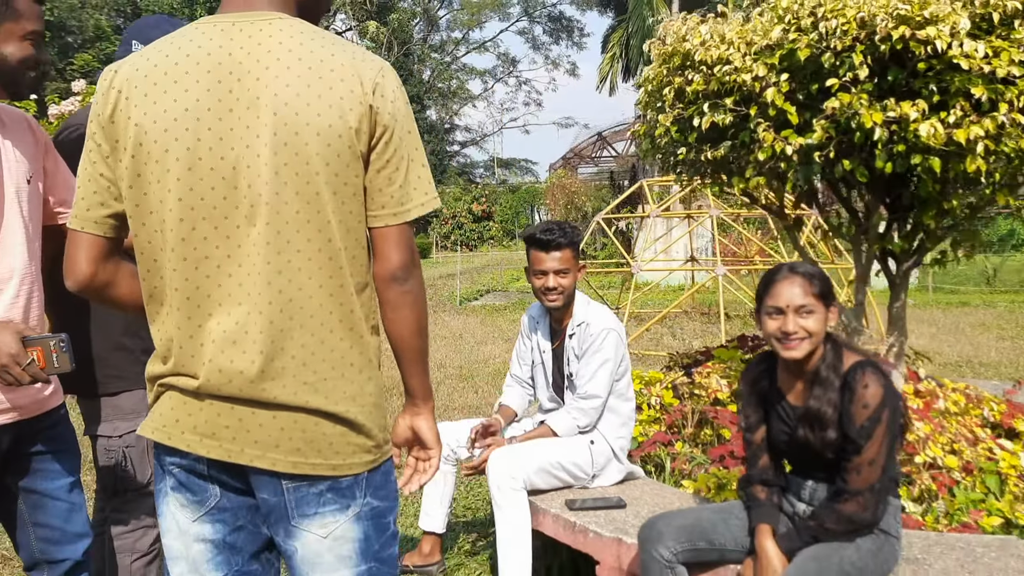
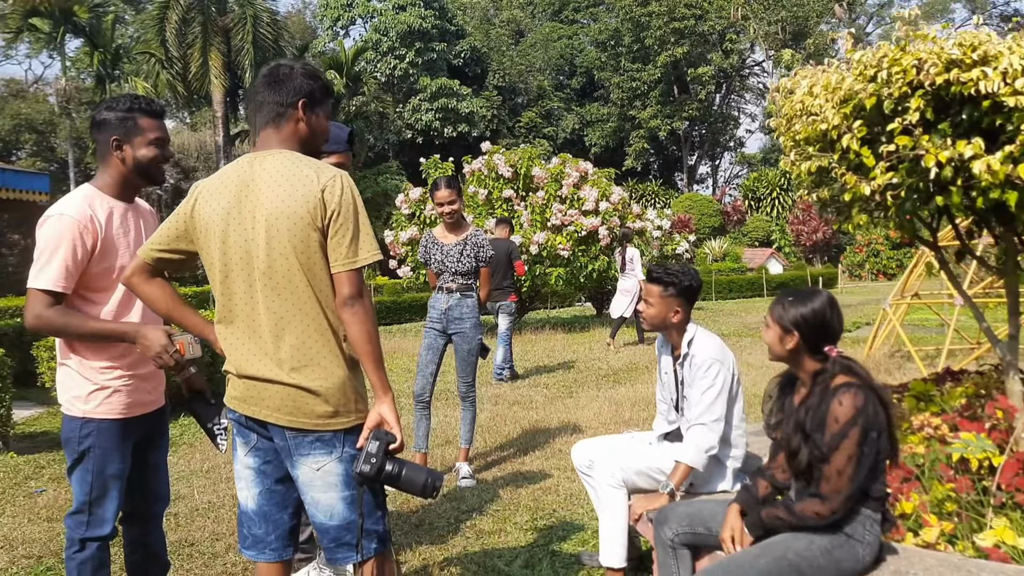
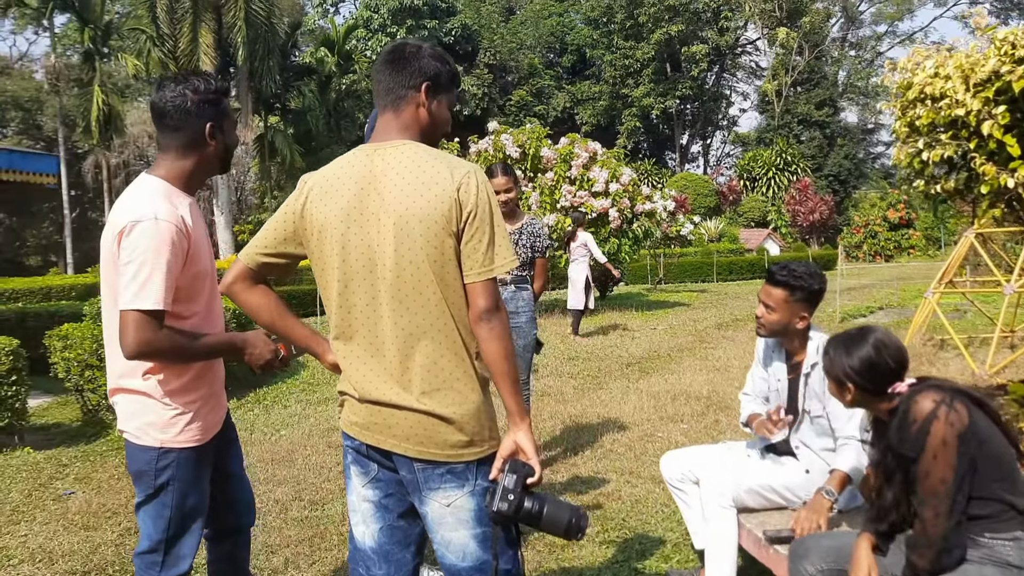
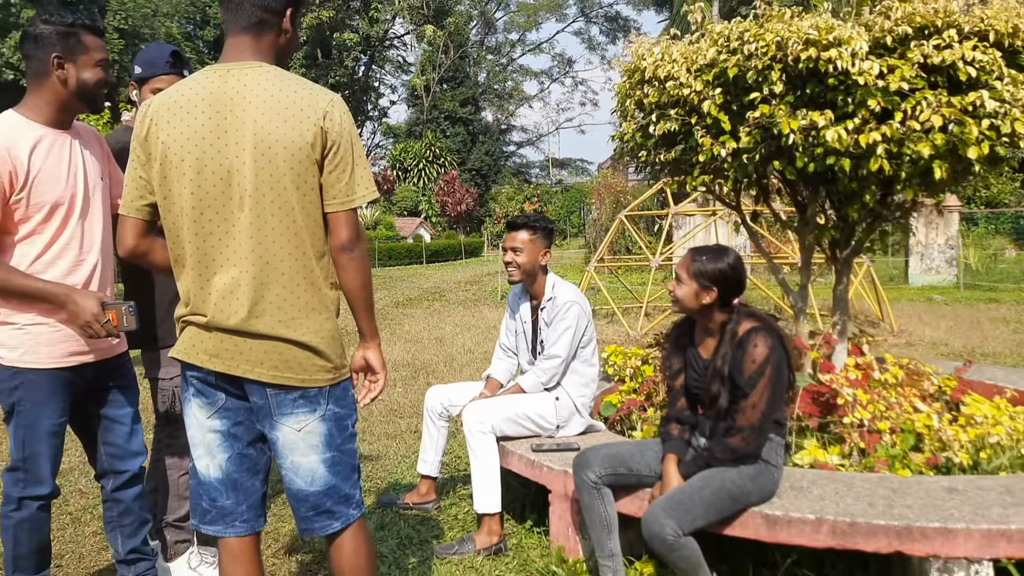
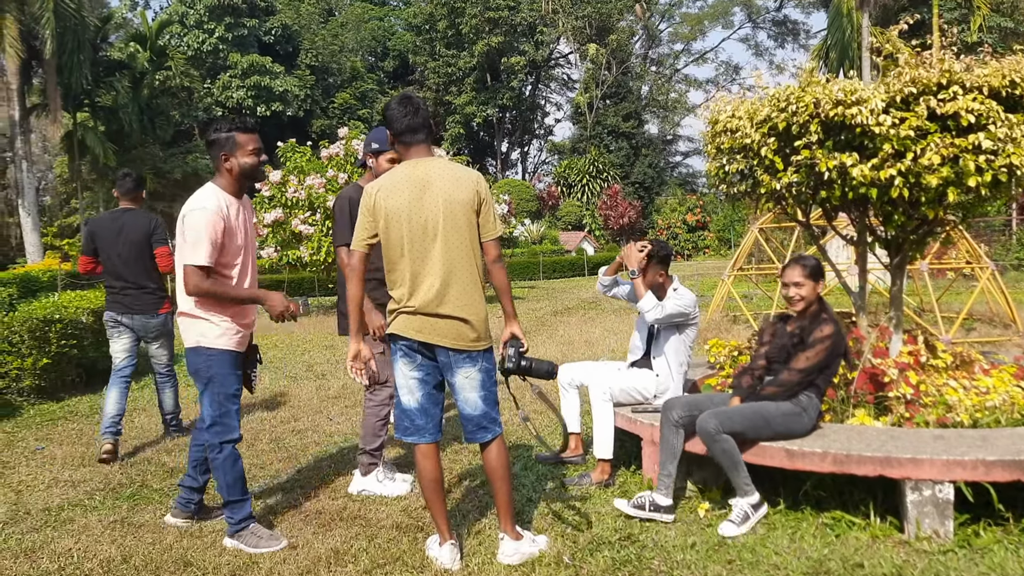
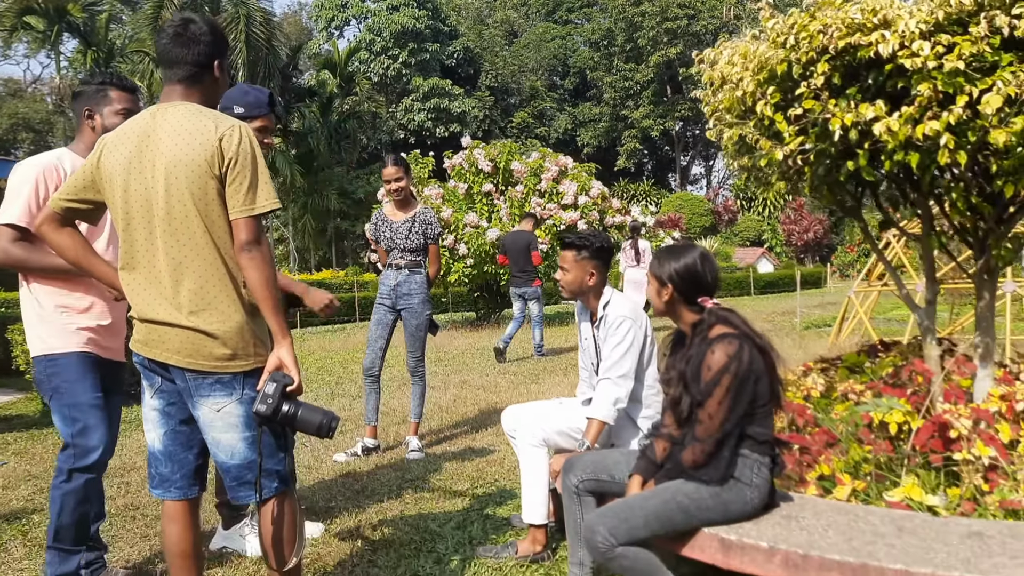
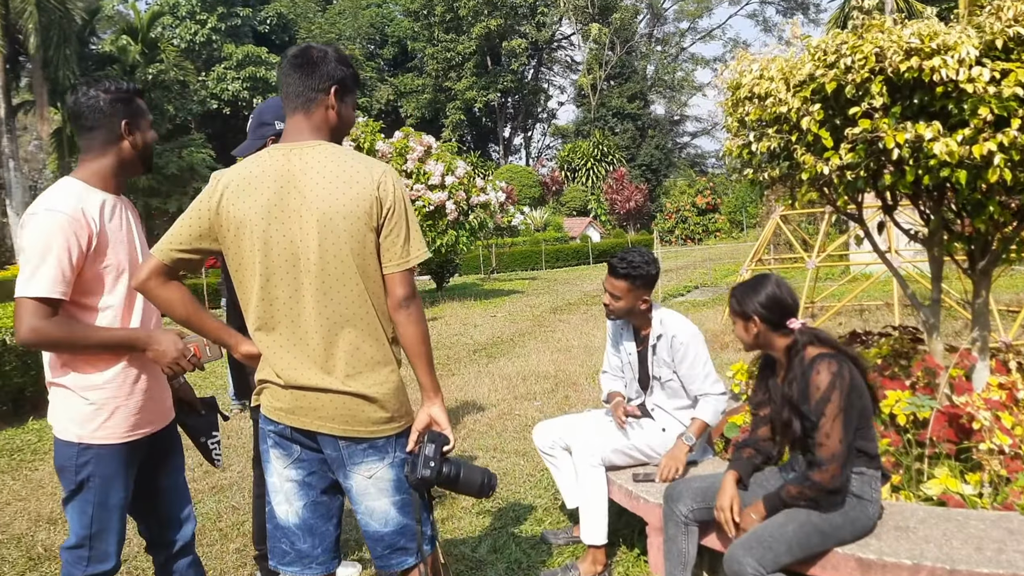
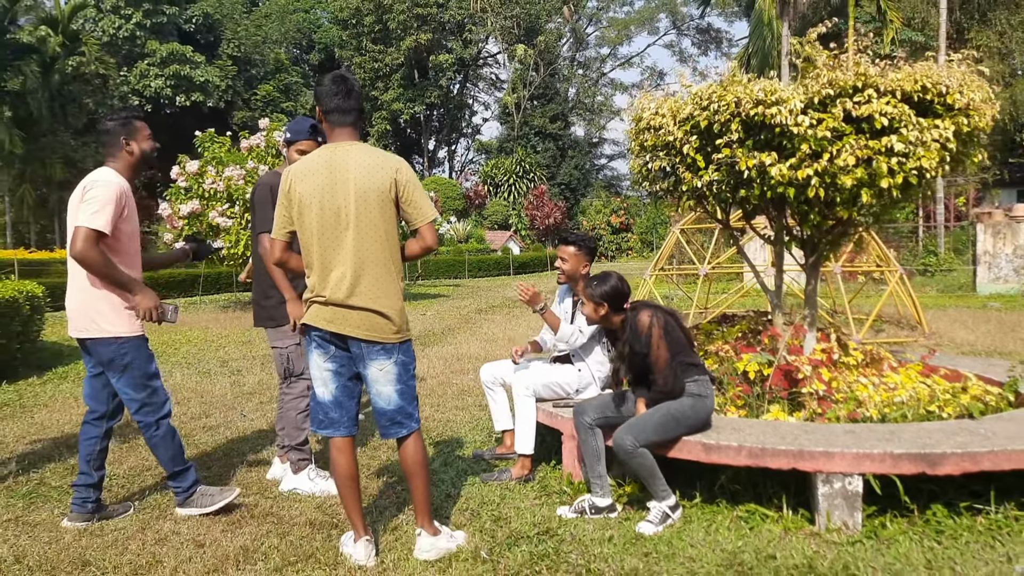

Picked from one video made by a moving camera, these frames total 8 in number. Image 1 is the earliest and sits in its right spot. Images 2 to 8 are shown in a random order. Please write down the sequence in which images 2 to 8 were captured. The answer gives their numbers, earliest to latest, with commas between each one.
4, 8, 5, 7, 3, 2, 6
